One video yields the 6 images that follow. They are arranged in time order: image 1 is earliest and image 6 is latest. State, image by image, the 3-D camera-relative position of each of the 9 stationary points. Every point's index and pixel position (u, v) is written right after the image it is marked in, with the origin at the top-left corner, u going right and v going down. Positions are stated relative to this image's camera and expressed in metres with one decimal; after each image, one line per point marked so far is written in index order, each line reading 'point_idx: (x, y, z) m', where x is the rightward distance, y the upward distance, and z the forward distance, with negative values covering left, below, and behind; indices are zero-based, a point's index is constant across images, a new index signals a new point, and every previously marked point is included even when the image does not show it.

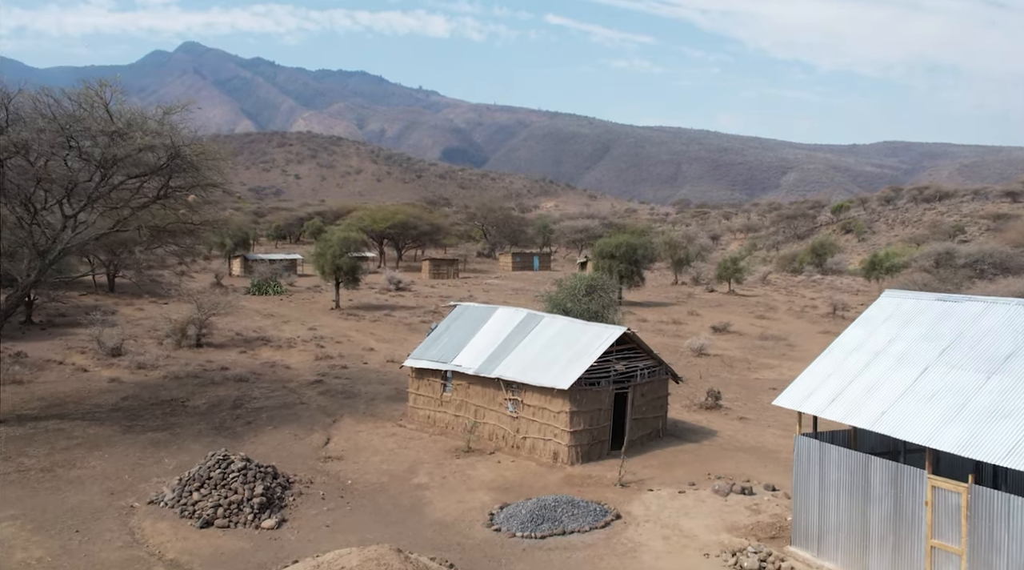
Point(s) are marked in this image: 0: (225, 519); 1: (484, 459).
0: (-2.4, -1.9, +8.4) m
1: (-0.3, -1.8, +10.5) m
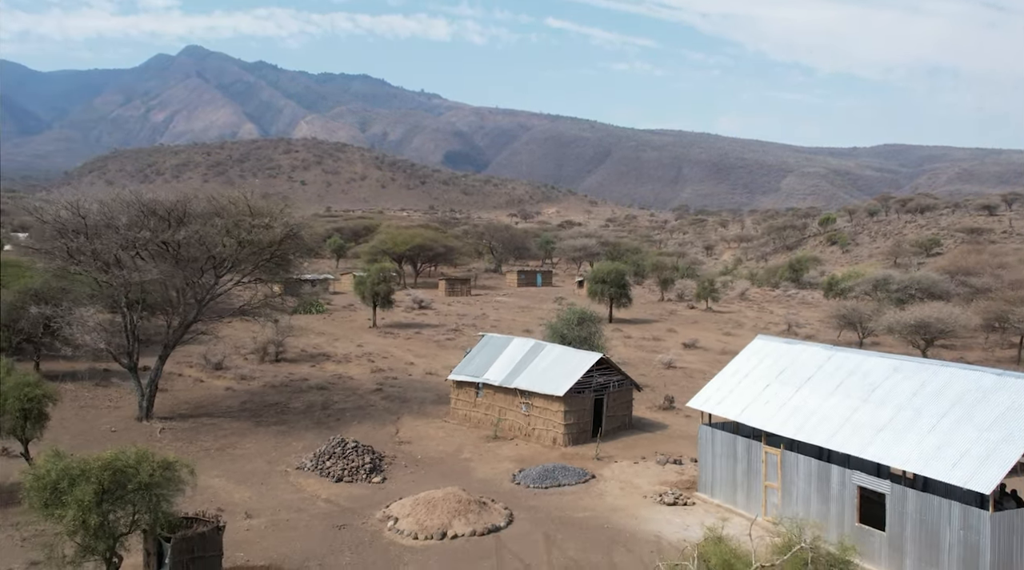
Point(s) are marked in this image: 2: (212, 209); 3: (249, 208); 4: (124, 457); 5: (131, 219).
0: (-2.2, -2.5, +13.4) m
1: (-0.1, -2.4, +15.5) m
2: (-5.1, +1.0, +17.3) m
3: (-4.5, +1.0, +17.5) m
4: (-3.3, -1.6, +8.8) m
5: (-6.0, +0.8, +16.9) m
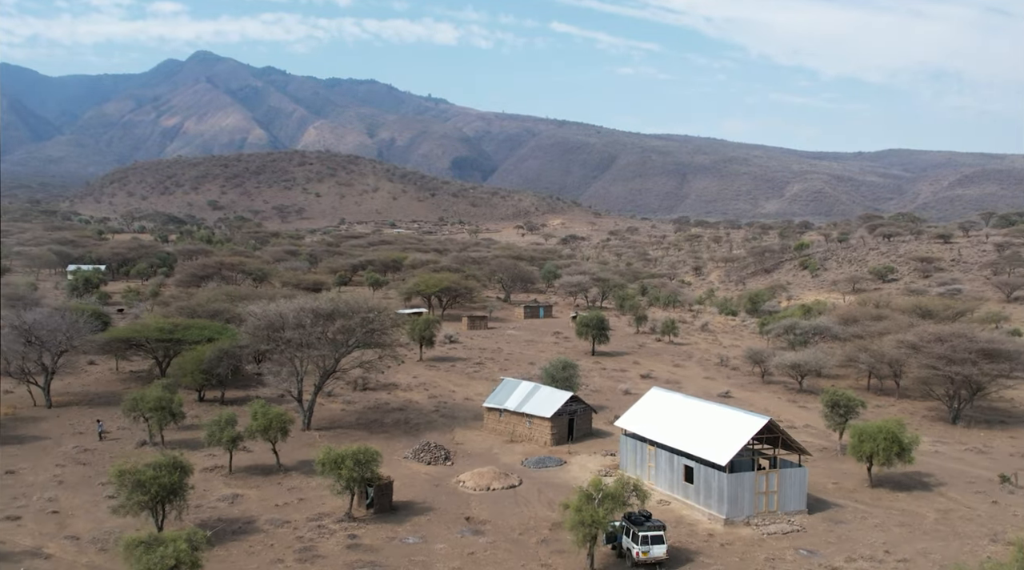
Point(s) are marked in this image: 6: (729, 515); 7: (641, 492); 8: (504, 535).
0: (-2.0, -4.3, +24.8) m
1: (+0.2, -4.2, +26.9) m
2: (-4.8, -0.8, +28.7) m
3: (-4.3, -0.8, +29.0) m
4: (-3.1, -3.4, +20.2) m
5: (-5.8, -1.0, +28.4) m
6: (+4.3, -4.5, +19.9) m
7: (+2.4, -3.8, +18.6) m
8: (-0.1, -4.8, +19.4) m
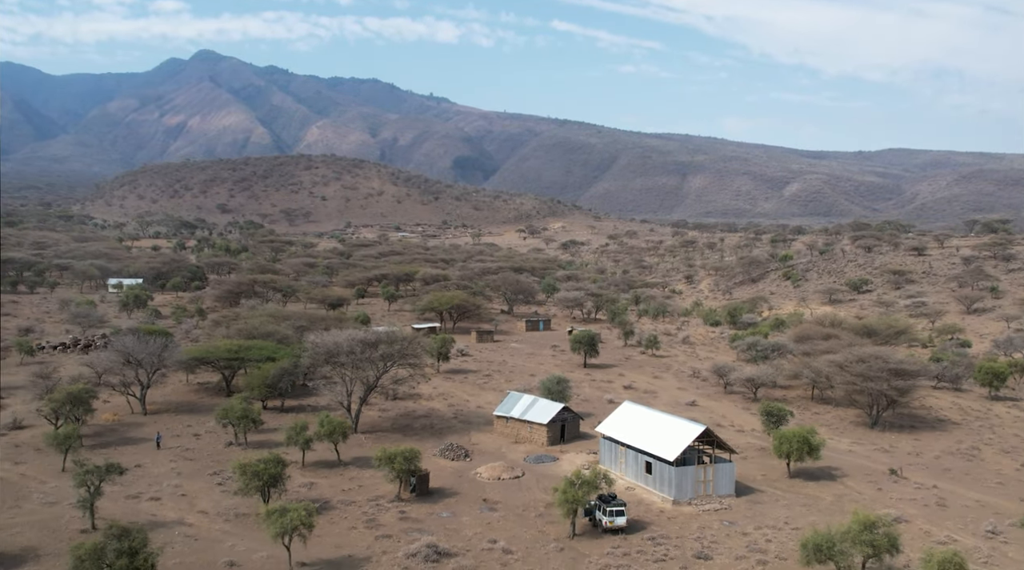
0: (-1.8, -5.5, +32.1) m
1: (+0.3, -5.4, +34.2) m
2: (-4.7, -2.0, +36.0) m
3: (-4.1, -2.0, +36.3) m
4: (-3.0, -4.6, +27.5) m
5: (-5.6, -2.2, +35.7) m
6: (+4.4, -5.7, +27.2) m
7: (+2.5, -5.0, +25.9) m
8: (0.0, -5.9, +26.7) m
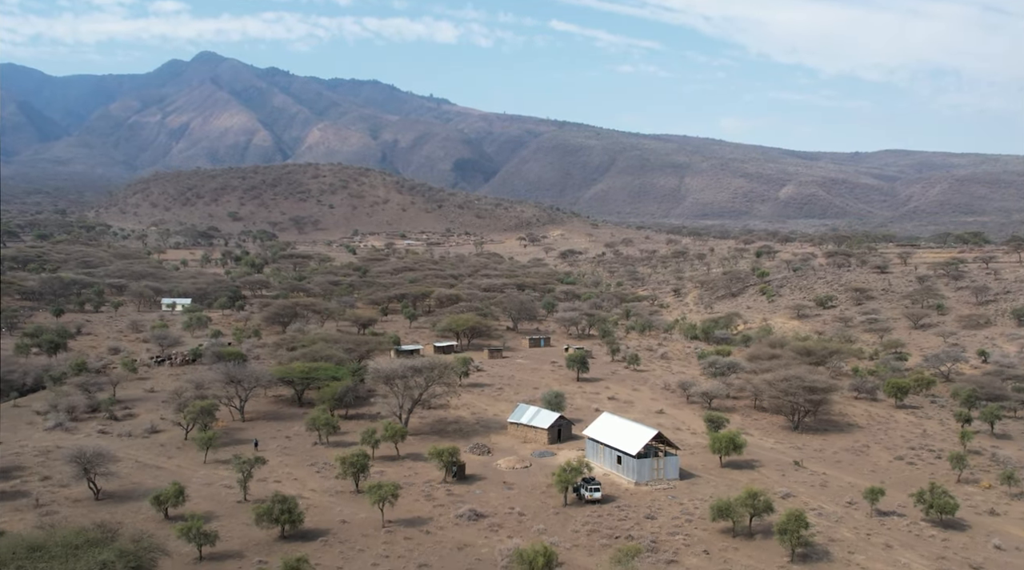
0: (-1.4, -7.3, +44.1) m
1: (+0.7, -7.2, +46.2) m
2: (-4.2, -3.8, +48.0) m
3: (-3.7, -3.9, +48.3) m
4: (-2.5, -6.4, +39.5) m
5: (-5.2, -4.0, +47.7) m
6: (+4.9, -7.6, +39.2) m
7: (+2.9, -6.9, +37.9) m
8: (+0.5, -7.8, +38.7) m
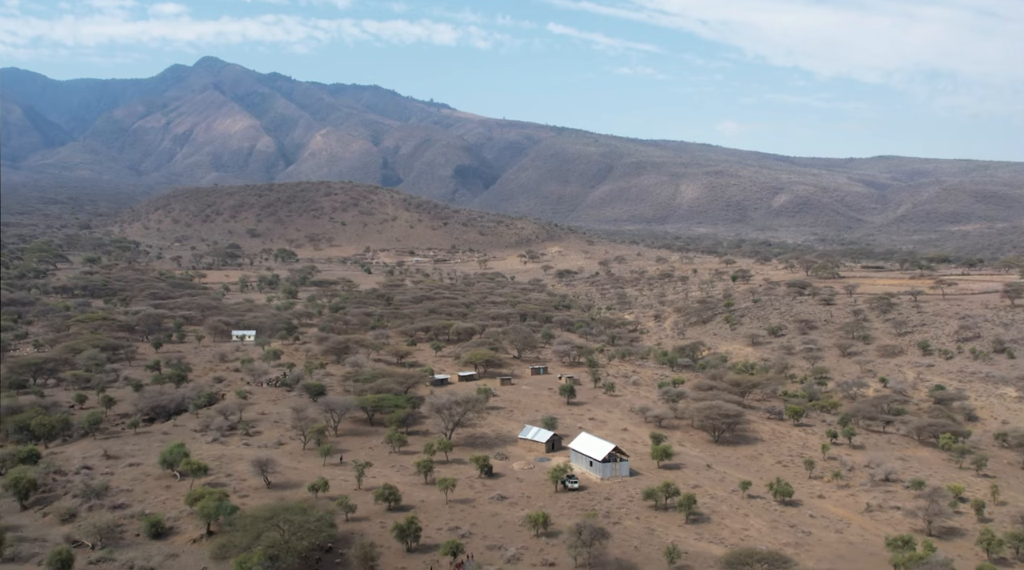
0: (-0.7, -11.5, +66.6) m
1: (+1.4, -11.4, +68.7) m
2: (-3.6, -8.0, +70.5) m
3: (-3.0, -8.0, +70.8) m
4: (-1.9, -10.6, +62.0) m
5: (-4.6, -8.1, +70.2) m
6: (+5.5, -11.7, +61.7) m
7: (+3.6, -11.0, +60.4) m
8: (+1.1, -11.9, +61.2) m
